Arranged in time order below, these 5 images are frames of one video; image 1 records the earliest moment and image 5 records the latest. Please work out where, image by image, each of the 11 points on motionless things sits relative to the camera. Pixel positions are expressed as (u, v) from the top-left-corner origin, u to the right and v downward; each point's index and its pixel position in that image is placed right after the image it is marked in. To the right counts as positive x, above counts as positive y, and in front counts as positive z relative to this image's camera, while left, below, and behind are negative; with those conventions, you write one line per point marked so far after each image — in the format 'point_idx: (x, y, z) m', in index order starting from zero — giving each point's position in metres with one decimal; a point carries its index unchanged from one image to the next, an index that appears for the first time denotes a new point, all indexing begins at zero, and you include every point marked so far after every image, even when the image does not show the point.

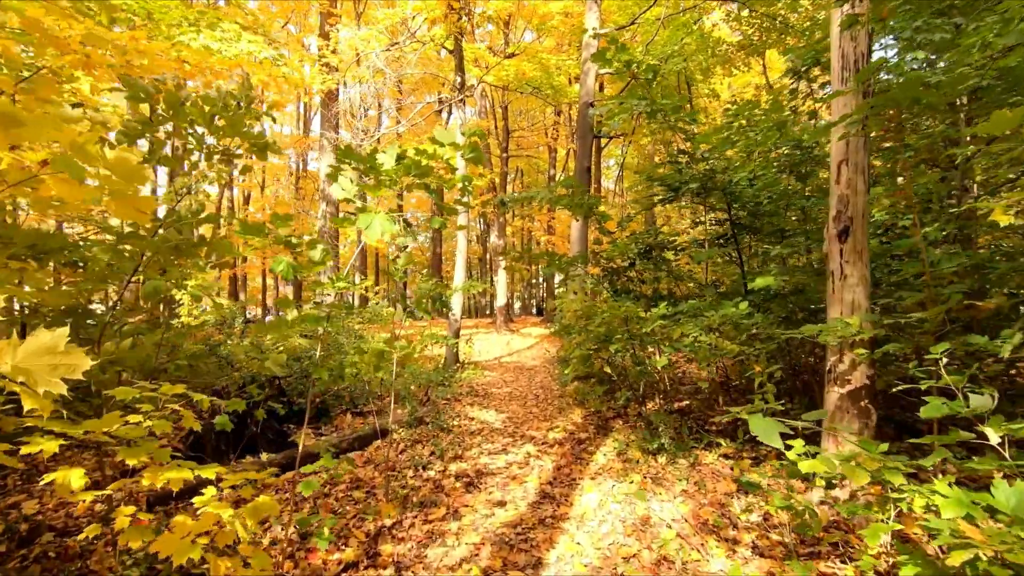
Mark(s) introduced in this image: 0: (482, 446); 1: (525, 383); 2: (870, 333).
0: (-0.3, -1.4, +5.0) m
1: (+0.2, -1.4, +8.3) m
2: (+1.9, -0.2, +2.9) m
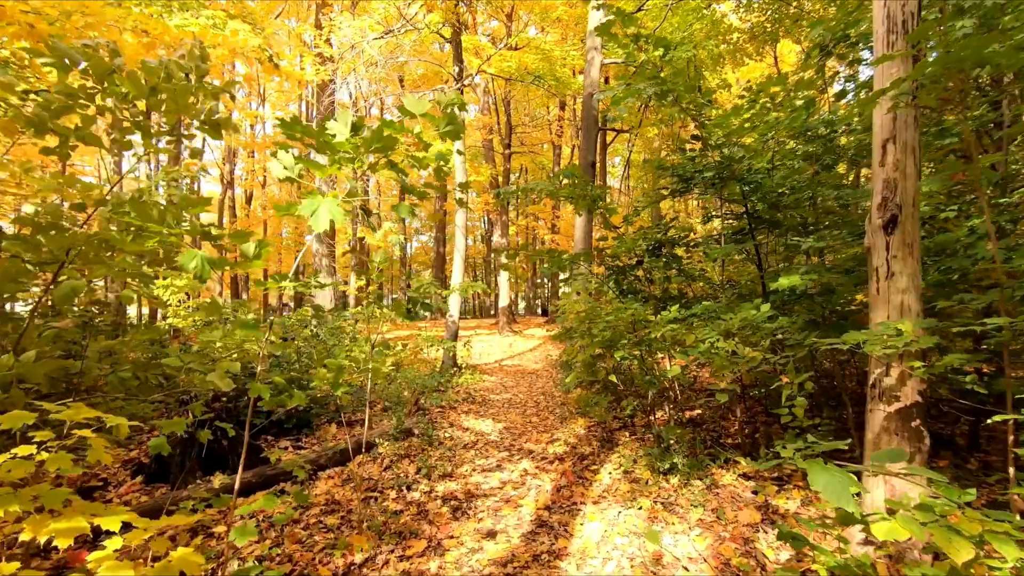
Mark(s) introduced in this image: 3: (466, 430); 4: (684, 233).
0: (-0.3, -1.4, +4.5) m
1: (+0.2, -1.4, +7.8) m
2: (+1.8, -0.2, +2.4) m
3: (-0.5, -1.4, +5.5) m
4: (+1.5, +0.5, +4.8) m
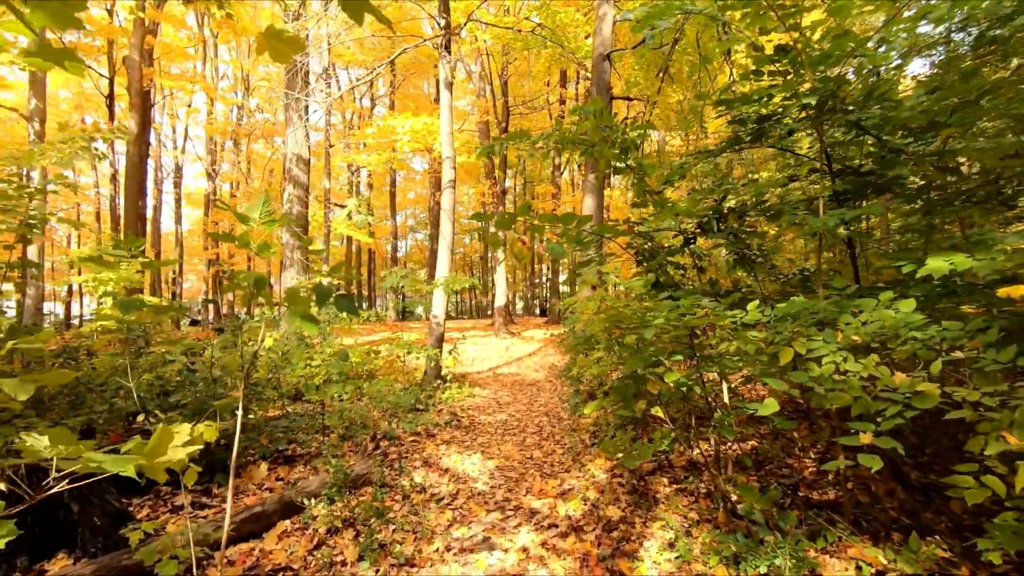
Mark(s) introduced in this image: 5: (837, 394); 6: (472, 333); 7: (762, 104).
0: (-0.3, -1.4, +3.1) m
1: (+0.1, -1.4, +6.4) m
2: (+1.8, -0.2, +1.0) m
3: (-0.5, -1.4, +4.1) m
4: (+1.5, +0.5, +3.3) m
5: (+1.3, -0.4, +2.3) m
6: (-1.0, -1.1, +13.9) m
7: (+1.5, +1.1, +3.3) m
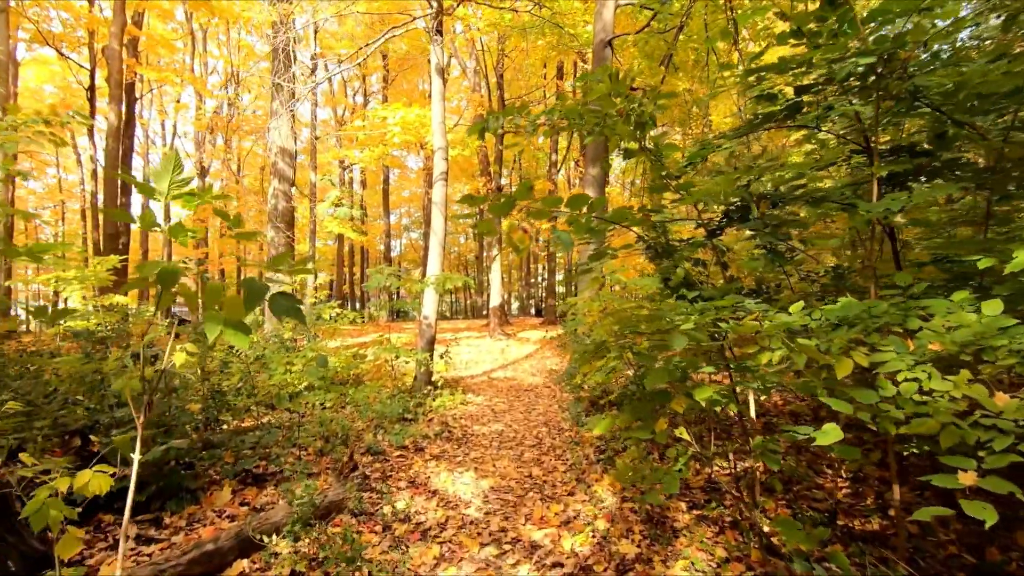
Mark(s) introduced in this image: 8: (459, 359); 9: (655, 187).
0: (-0.4, -1.4, +2.6) m
1: (+0.1, -1.4, +5.9) m
2: (+1.8, -0.2, +0.5) m
3: (-0.5, -1.3, +3.6) m
4: (+1.4, +0.5, +2.9) m
5: (+1.3, -0.4, +1.8) m
6: (-1.1, -1.1, +13.5) m
7: (+1.5, +1.1, +2.9) m
8: (-0.9, -1.2, +9.7) m
9: (+0.7, +0.5, +2.9) m
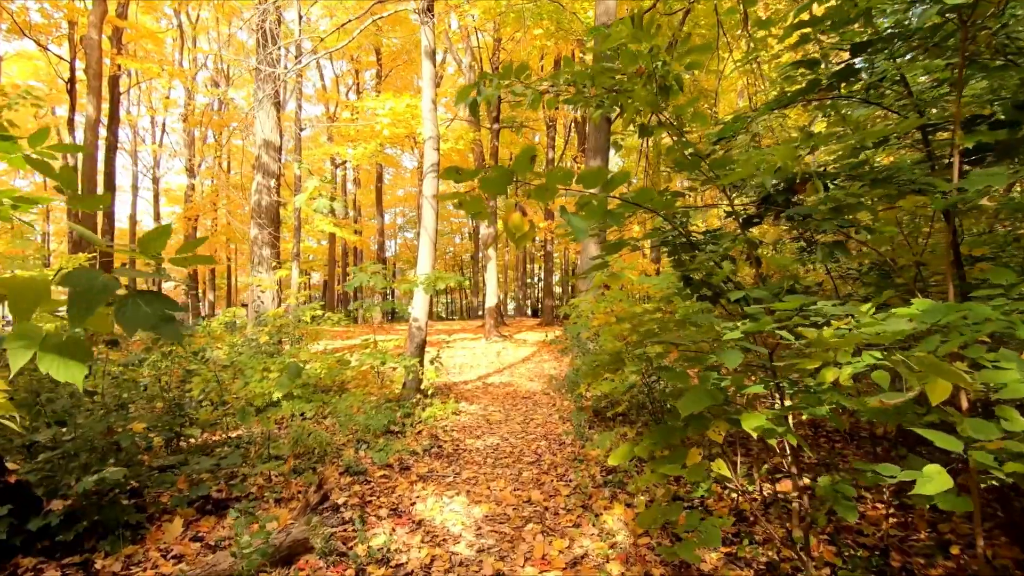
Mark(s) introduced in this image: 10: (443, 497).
0: (-0.4, -1.4, +2.2) m
1: (+0.1, -1.4, +5.4) m
2: (+1.8, -0.2, +0.1) m
3: (-0.5, -1.3, +3.1) m
4: (+1.4, +0.5, +2.4) m
5: (+1.3, -0.4, +1.4) m
6: (-1.2, -1.1, +13.0) m
7: (+1.5, +1.1, +2.4) m
8: (-1.0, -1.2, +9.2) m
9: (+0.7, +0.5, +2.4) m
10: (-0.5, -1.4, +3.6) m
